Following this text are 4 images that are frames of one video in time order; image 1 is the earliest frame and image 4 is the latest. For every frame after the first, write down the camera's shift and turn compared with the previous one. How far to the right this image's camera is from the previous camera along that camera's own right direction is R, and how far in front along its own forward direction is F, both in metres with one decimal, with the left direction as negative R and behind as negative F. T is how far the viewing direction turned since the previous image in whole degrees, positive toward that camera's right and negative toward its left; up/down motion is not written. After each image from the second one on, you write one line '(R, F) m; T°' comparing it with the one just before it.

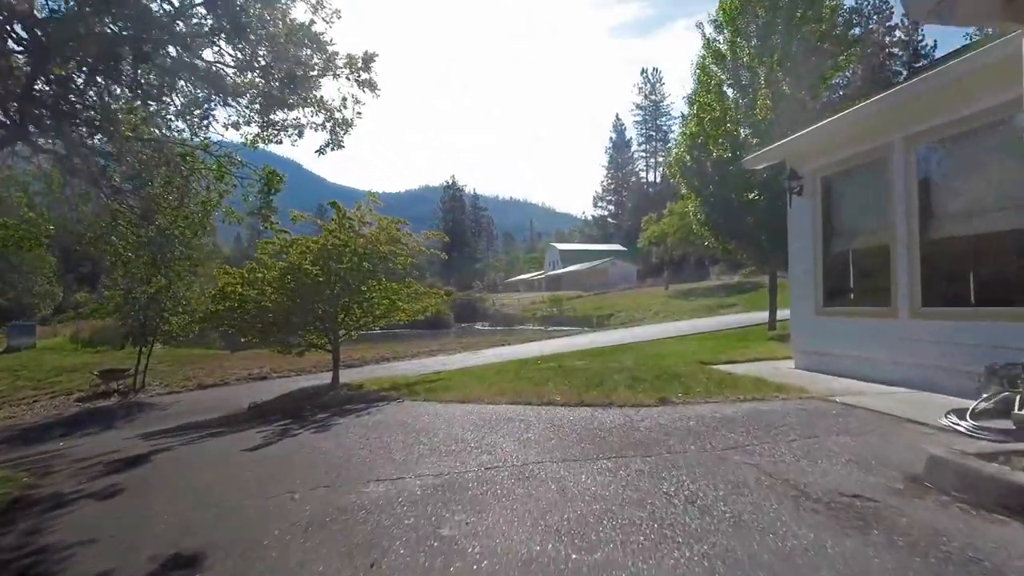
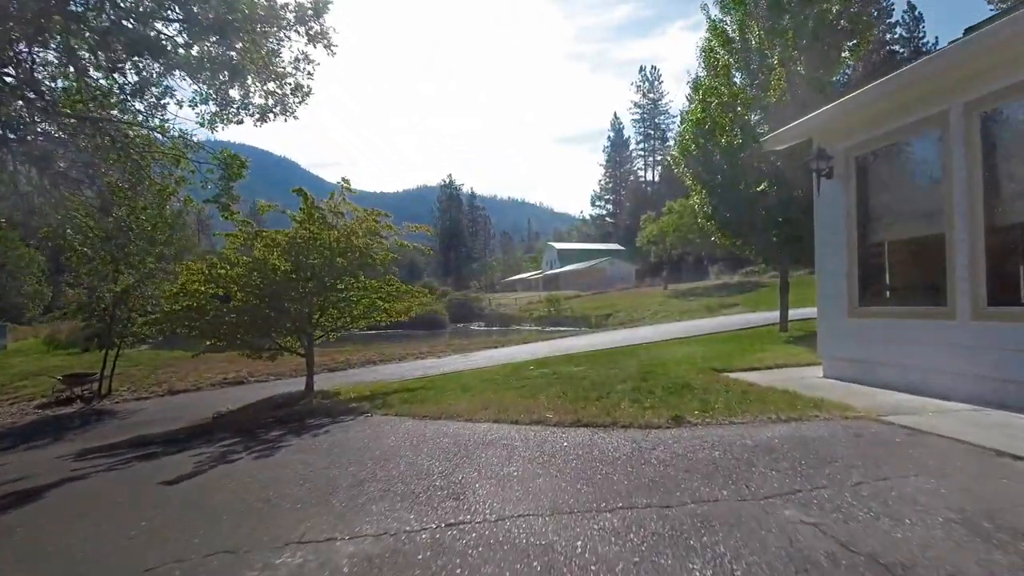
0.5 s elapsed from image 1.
(+0.1, +1.3) m; 0°
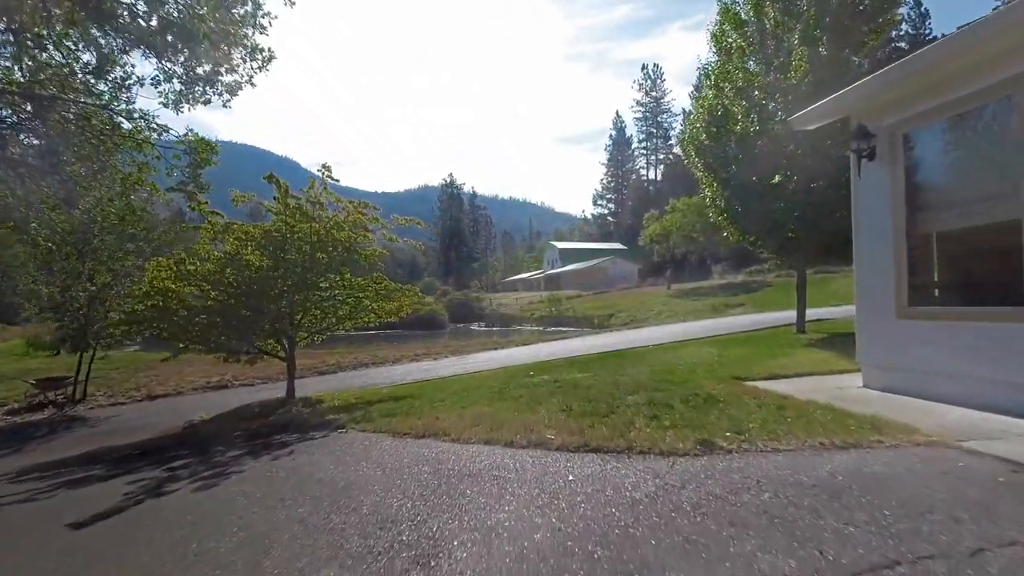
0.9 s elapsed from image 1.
(+0.1, +1.1) m; 0°
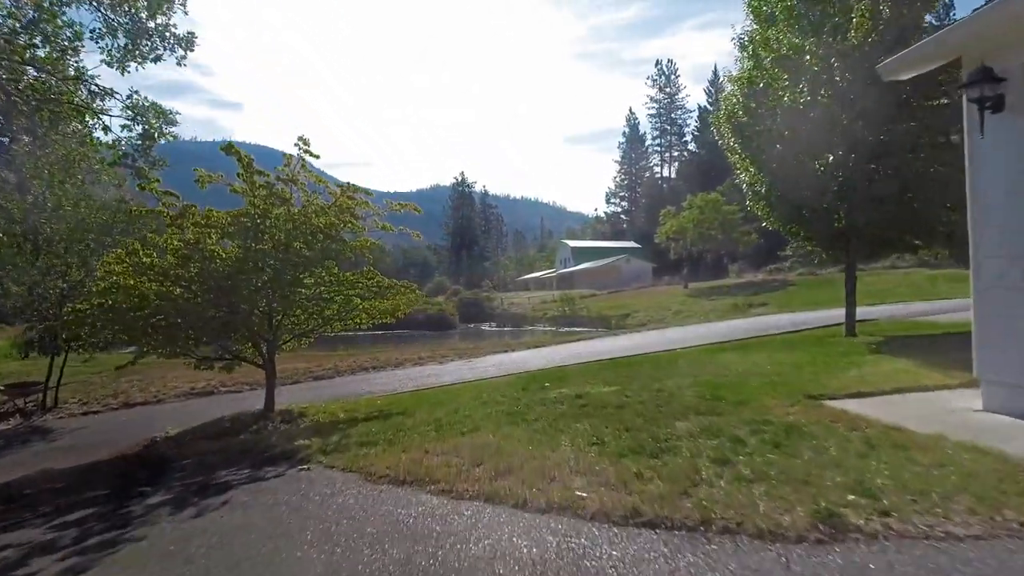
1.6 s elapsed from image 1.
(0.0, +1.7) m; -1°
